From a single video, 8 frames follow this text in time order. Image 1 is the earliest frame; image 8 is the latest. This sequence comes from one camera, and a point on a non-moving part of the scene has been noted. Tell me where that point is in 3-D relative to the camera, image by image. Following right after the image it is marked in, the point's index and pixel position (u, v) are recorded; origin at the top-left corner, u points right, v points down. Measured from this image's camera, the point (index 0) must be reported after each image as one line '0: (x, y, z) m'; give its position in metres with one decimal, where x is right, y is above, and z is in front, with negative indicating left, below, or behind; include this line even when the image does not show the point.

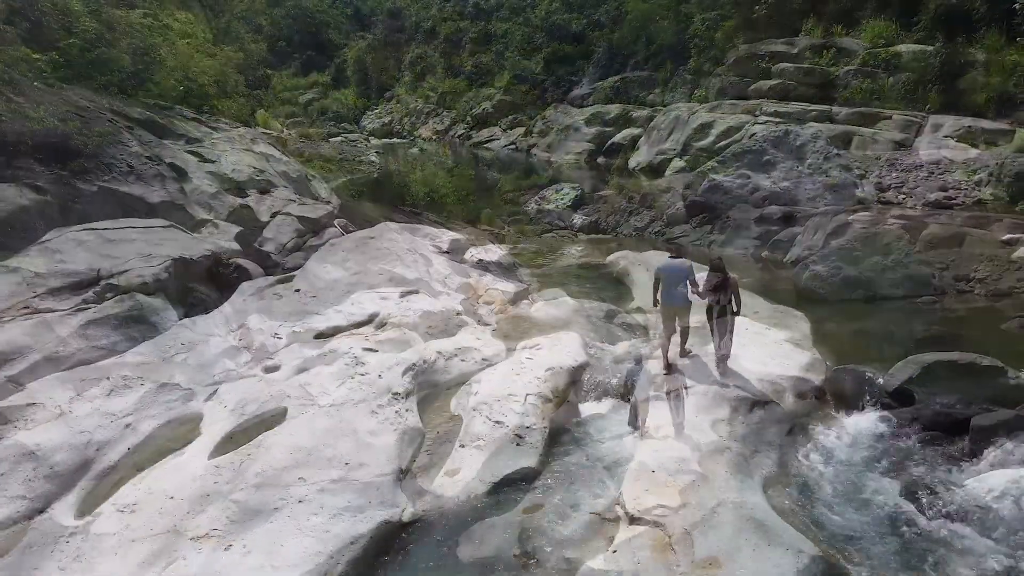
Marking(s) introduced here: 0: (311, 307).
0: (-1.9, -0.2, +7.4) m
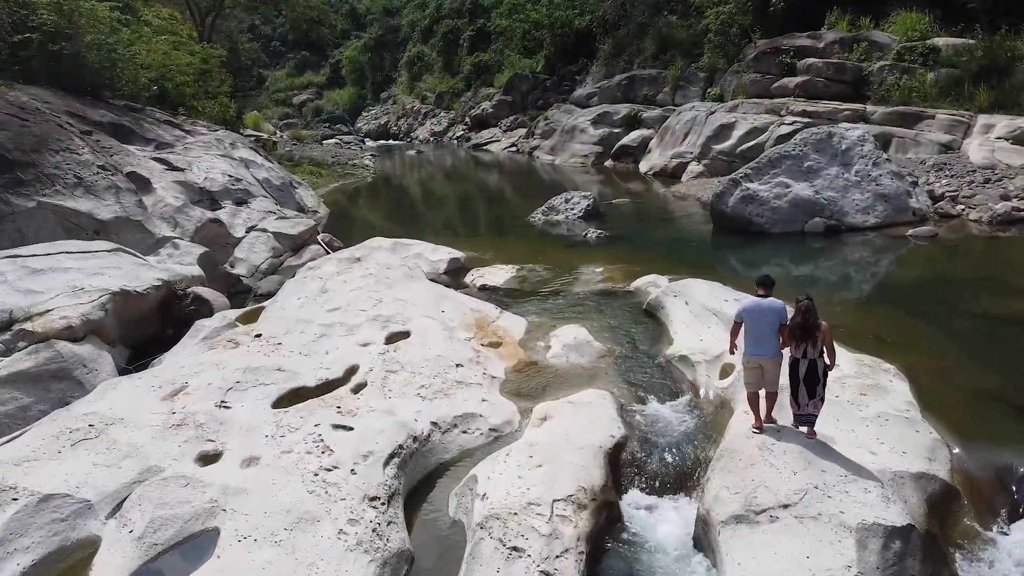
0: (-1.8, -0.5, +5.9) m
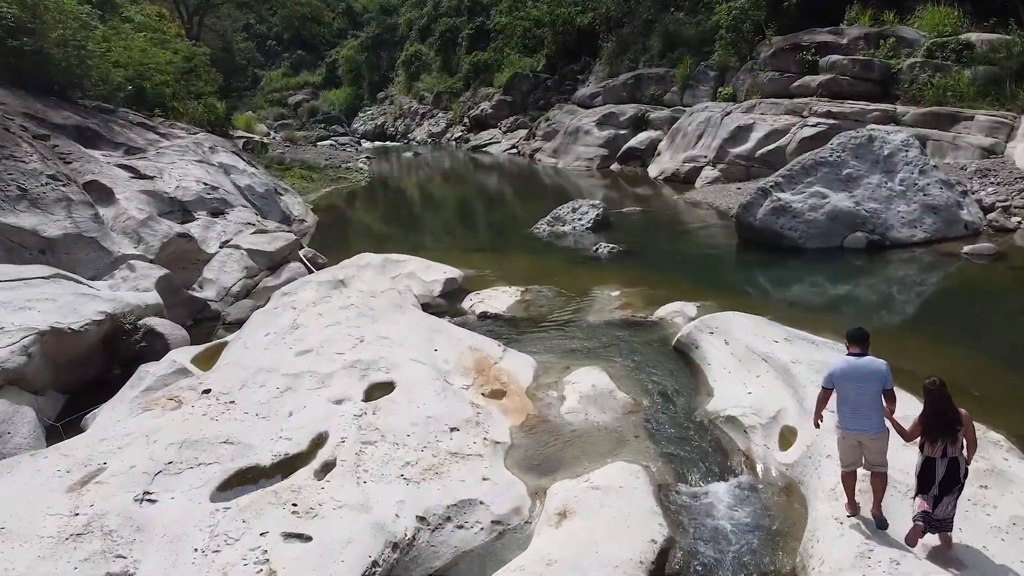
0: (-1.7, -0.8, +4.7) m
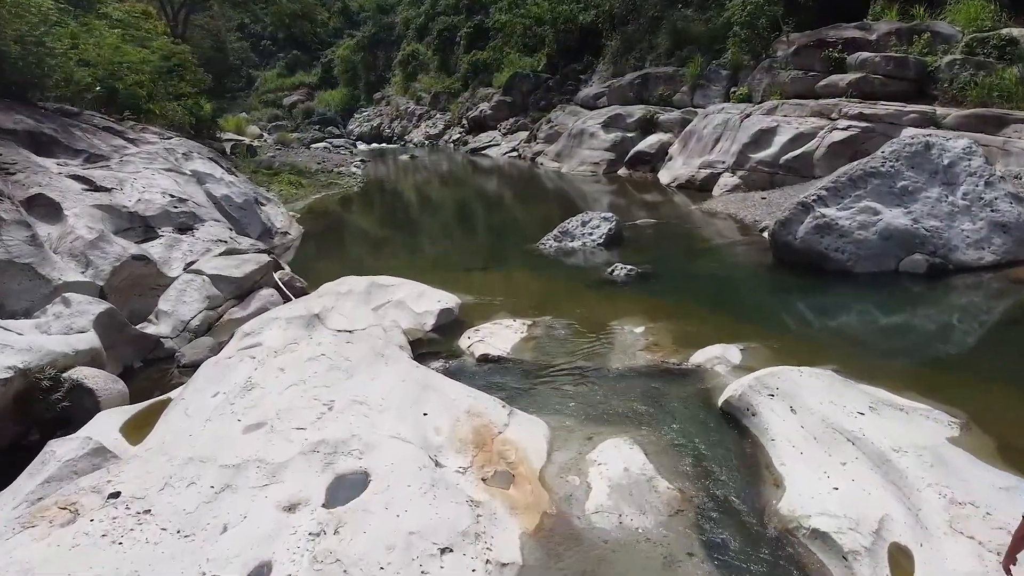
0: (-1.7, -1.1, +3.4) m
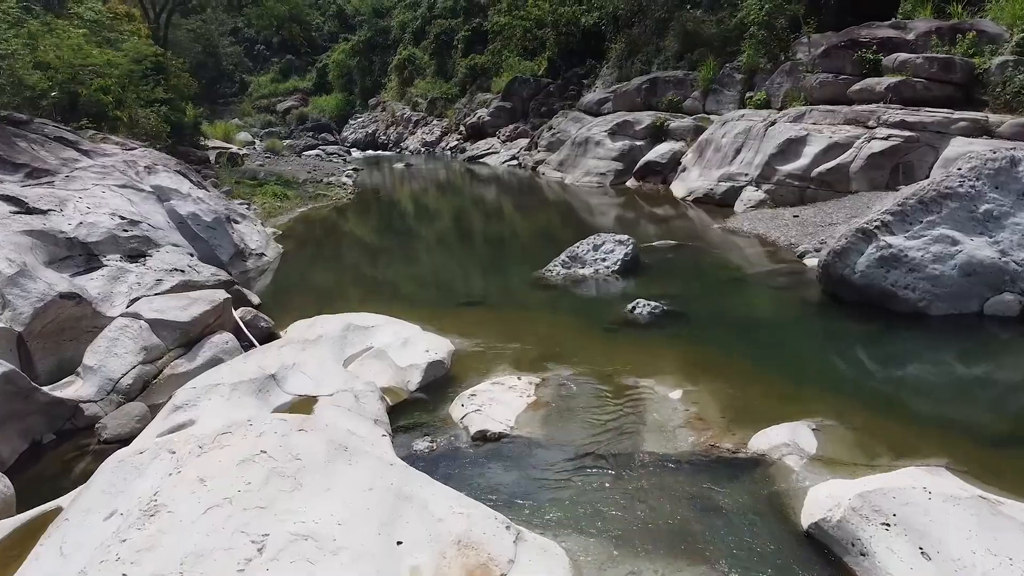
0: (-1.6, -1.5, +1.9) m
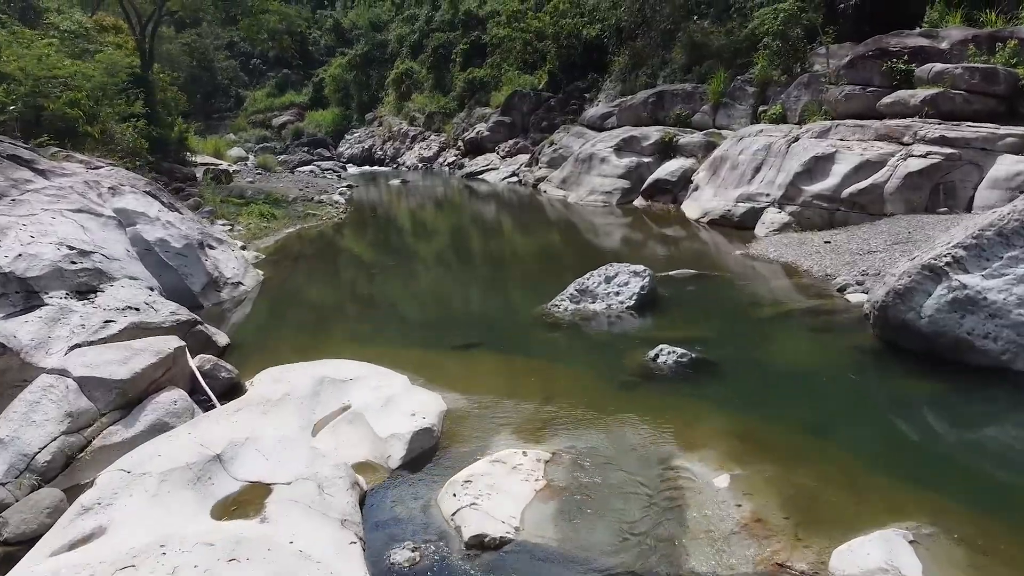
0: (-1.6, -1.8, +0.8) m
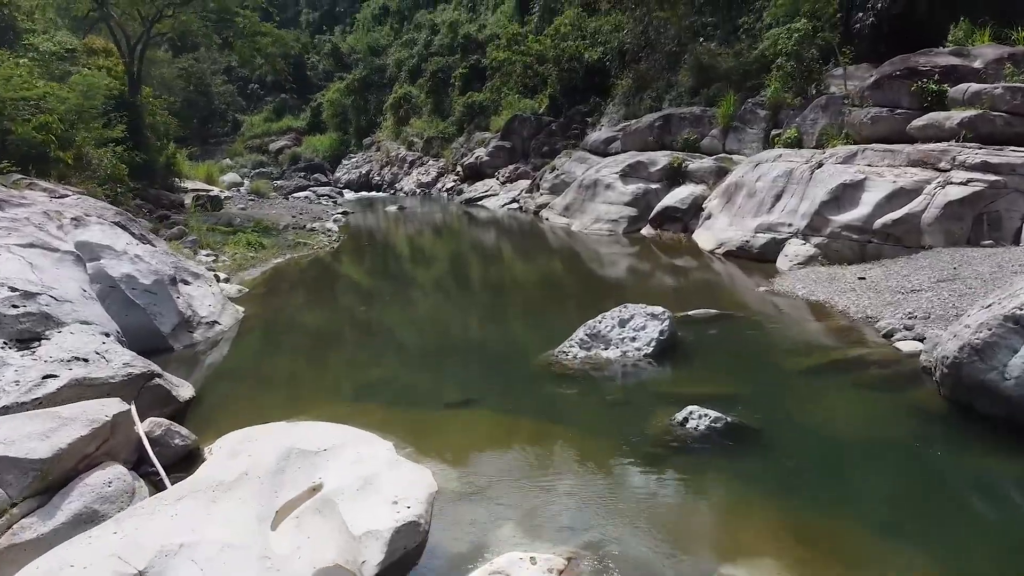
0: (-1.6, -2.0, -0.3) m
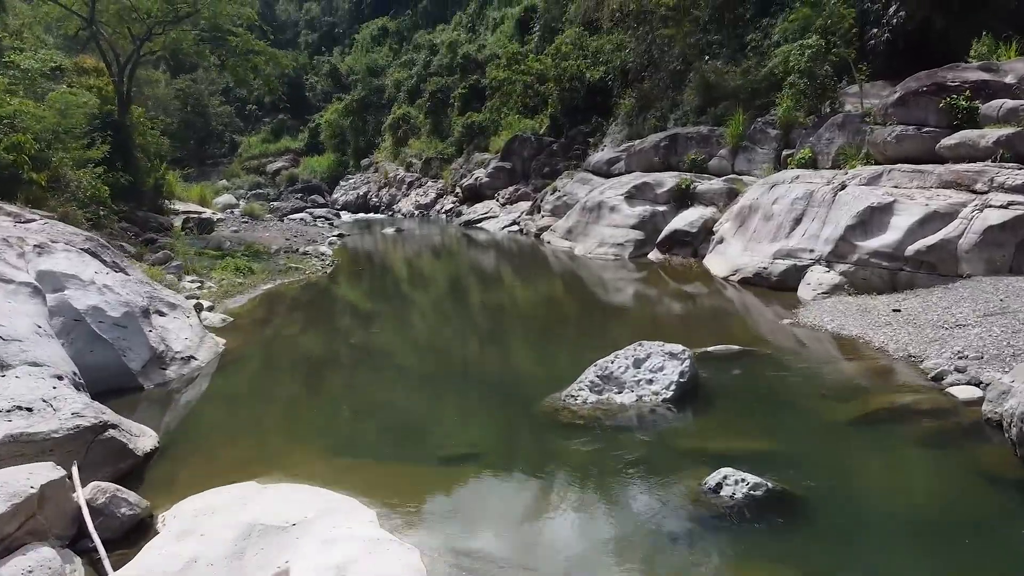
0: (-1.5, -2.1, -1.2) m
